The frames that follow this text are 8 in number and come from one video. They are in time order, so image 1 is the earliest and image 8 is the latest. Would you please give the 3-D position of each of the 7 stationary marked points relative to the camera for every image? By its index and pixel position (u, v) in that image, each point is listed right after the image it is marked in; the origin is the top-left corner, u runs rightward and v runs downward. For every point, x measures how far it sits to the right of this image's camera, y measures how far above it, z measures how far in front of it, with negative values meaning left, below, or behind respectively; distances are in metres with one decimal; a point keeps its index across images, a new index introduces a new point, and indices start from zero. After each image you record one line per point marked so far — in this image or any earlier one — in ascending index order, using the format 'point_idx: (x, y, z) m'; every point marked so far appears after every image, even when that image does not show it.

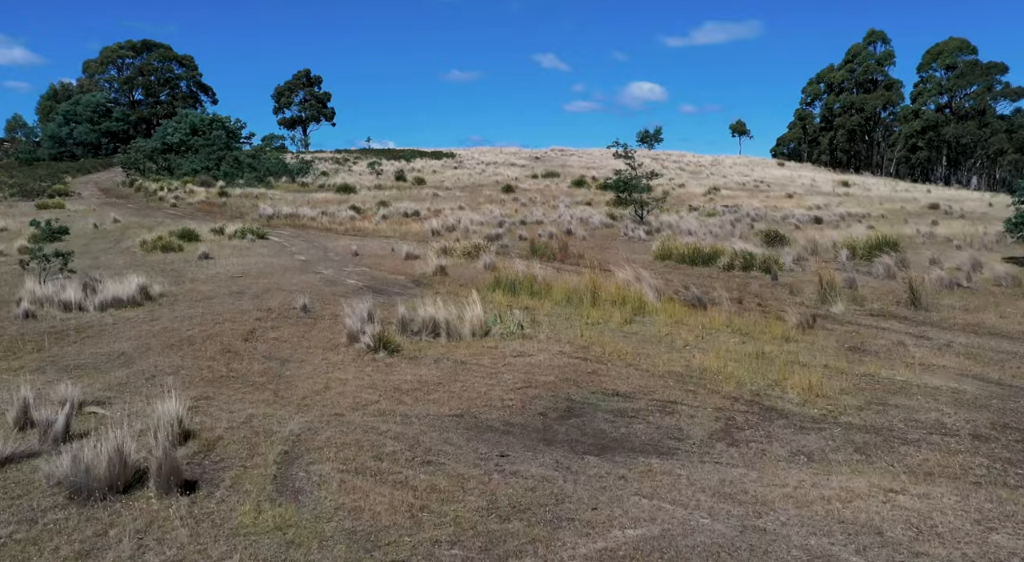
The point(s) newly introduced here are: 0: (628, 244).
0: (+2.7, +0.8, +18.3) m
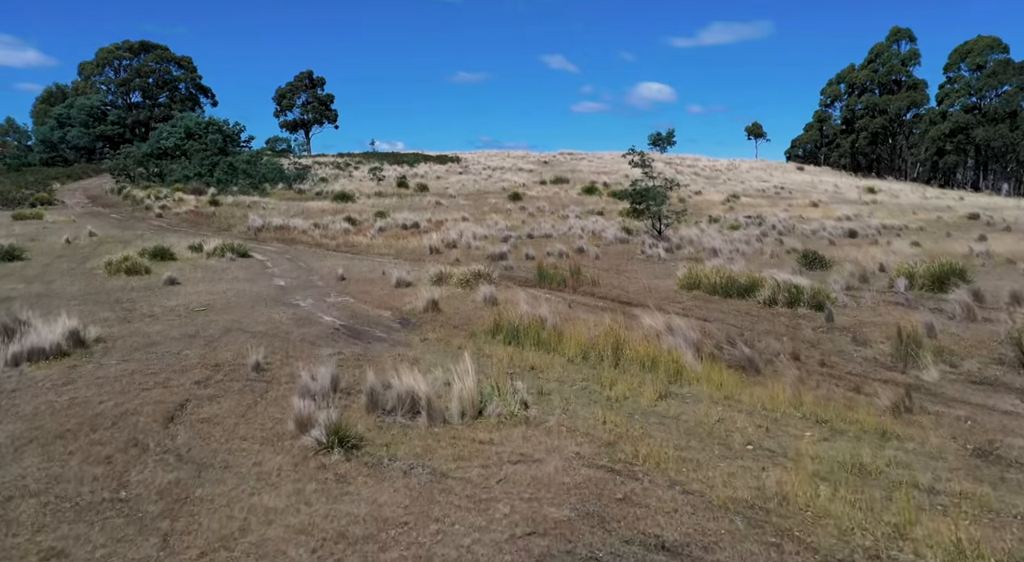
0: (+2.9, +0.3, +16.4) m
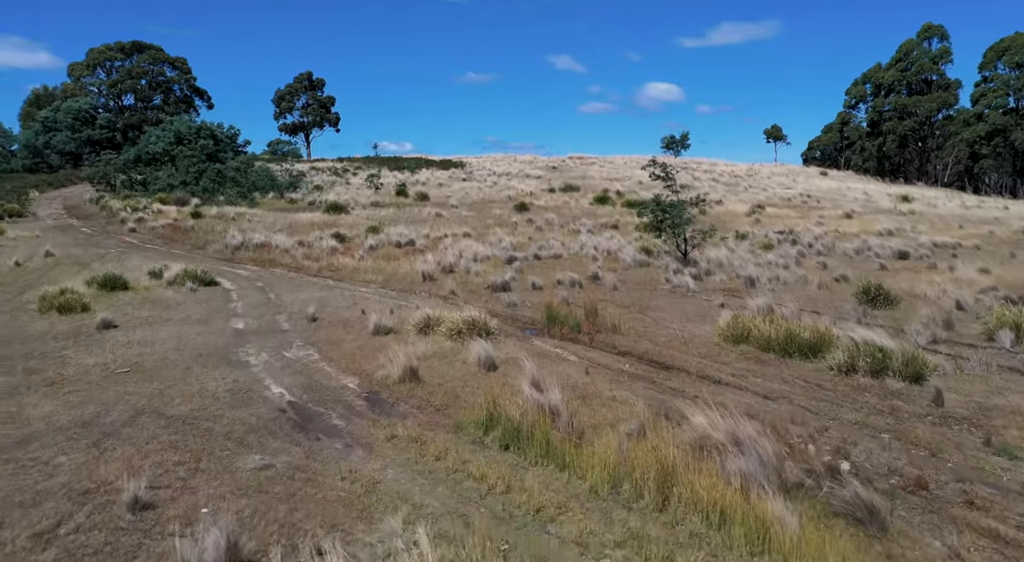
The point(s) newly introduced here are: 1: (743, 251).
0: (+2.9, -0.4, +13.8) m
1: (+6.0, +0.7, +20.0) m
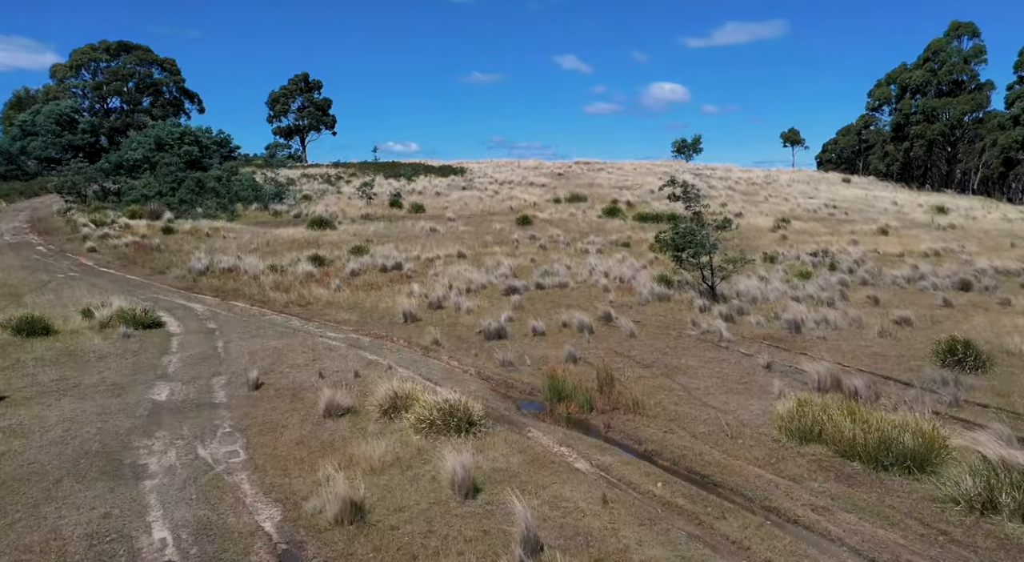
0: (+2.9, -1.2, +11.2) m
1: (+6.0, 0.0, +17.4) m
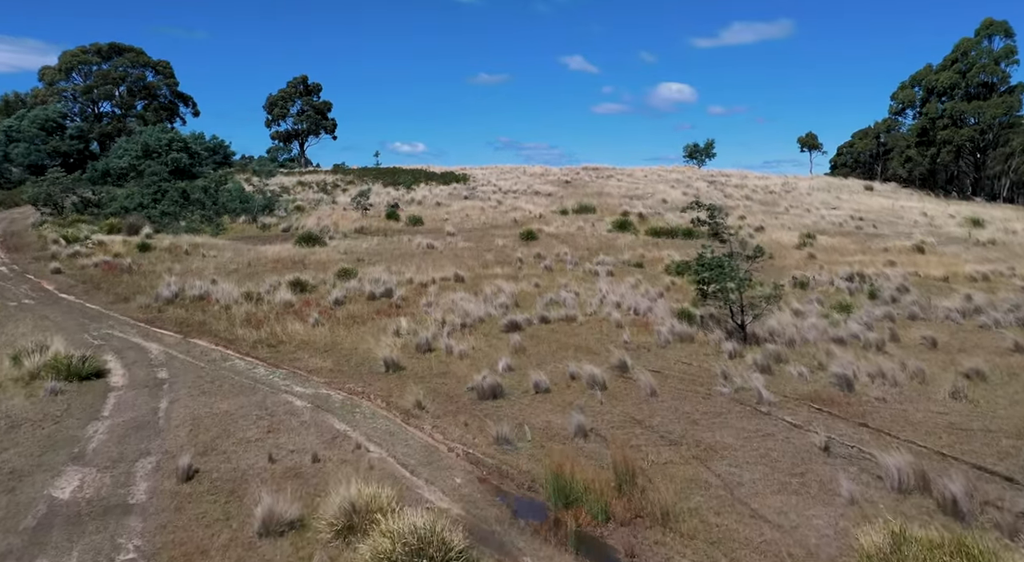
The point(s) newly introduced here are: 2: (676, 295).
0: (+2.8, -1.8, +9.1) m
1: (+6.0, -0.7, +15.2) m
2: (+3.7, -0.3, +17.5) m
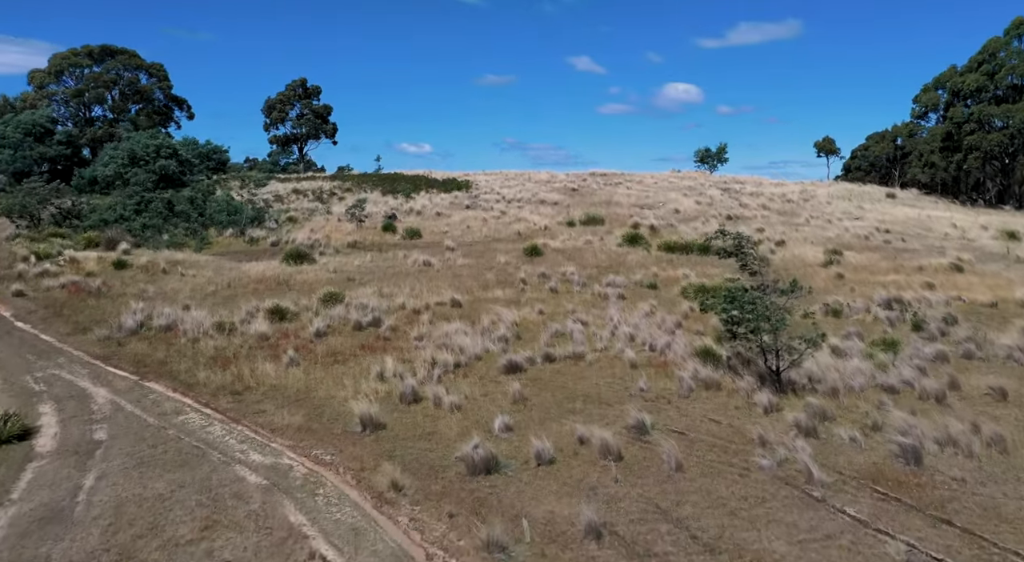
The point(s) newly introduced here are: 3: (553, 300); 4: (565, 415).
0: (+2.8, -2.4, +7.2) m
1: (+6.0, -1.3, +13.3) m
2: (+3.8, -0.9, +15.6) m
3: (+1.0, -0.5, +19.4) m
4: (+0.8, -1.9, +11.0) m
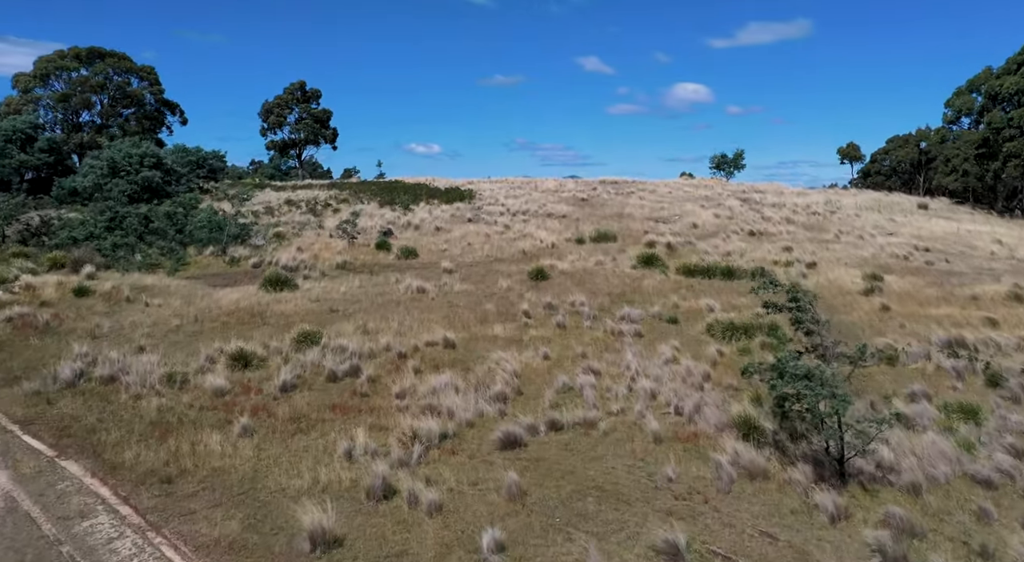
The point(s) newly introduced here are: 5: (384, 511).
0: (+2.6, -3.2, +4.7) m
1: (+5.9, -2.1, +10.8) m
2: (+3.7, -1.7, +13.1) m
3: (+1.1, -1.3, +16.9) m
4: (+0.7, -2.7, +8.6) m
5: (-1.5, -2.7, +9.1) m
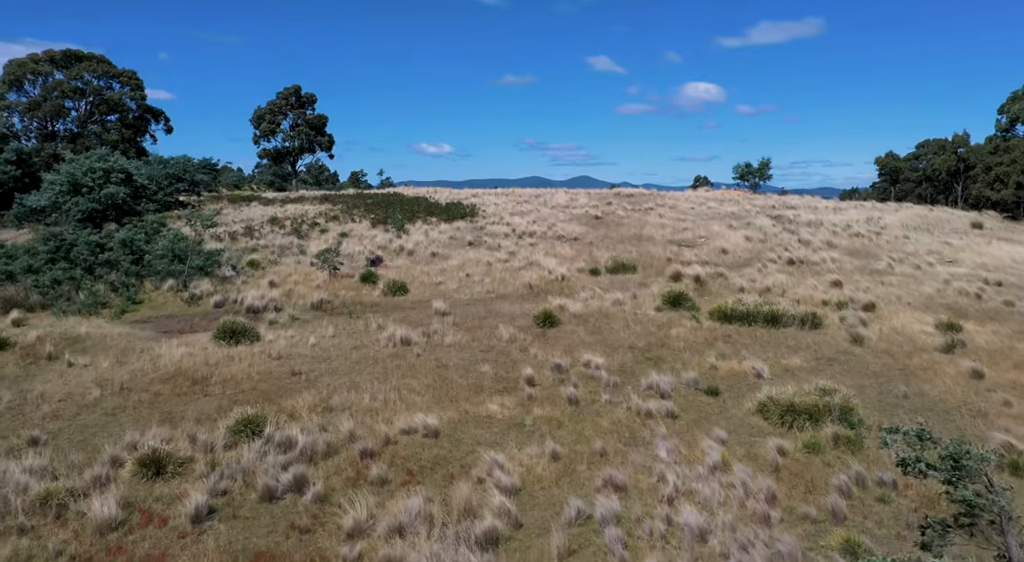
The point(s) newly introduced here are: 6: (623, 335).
0: (+2.5, -4.4, +1.0) m
1: (+5.8, -3.3, +7.1) m
2: (+3.7, -2.9, +9.4) m
3: (+1.0, -2.5, +13.2) m
4: (+0.6, -3.9, +4.9) m
5: (-1.6, -3.8, +5.4) m
6: (+2.7, -1.3, +18.4) m
